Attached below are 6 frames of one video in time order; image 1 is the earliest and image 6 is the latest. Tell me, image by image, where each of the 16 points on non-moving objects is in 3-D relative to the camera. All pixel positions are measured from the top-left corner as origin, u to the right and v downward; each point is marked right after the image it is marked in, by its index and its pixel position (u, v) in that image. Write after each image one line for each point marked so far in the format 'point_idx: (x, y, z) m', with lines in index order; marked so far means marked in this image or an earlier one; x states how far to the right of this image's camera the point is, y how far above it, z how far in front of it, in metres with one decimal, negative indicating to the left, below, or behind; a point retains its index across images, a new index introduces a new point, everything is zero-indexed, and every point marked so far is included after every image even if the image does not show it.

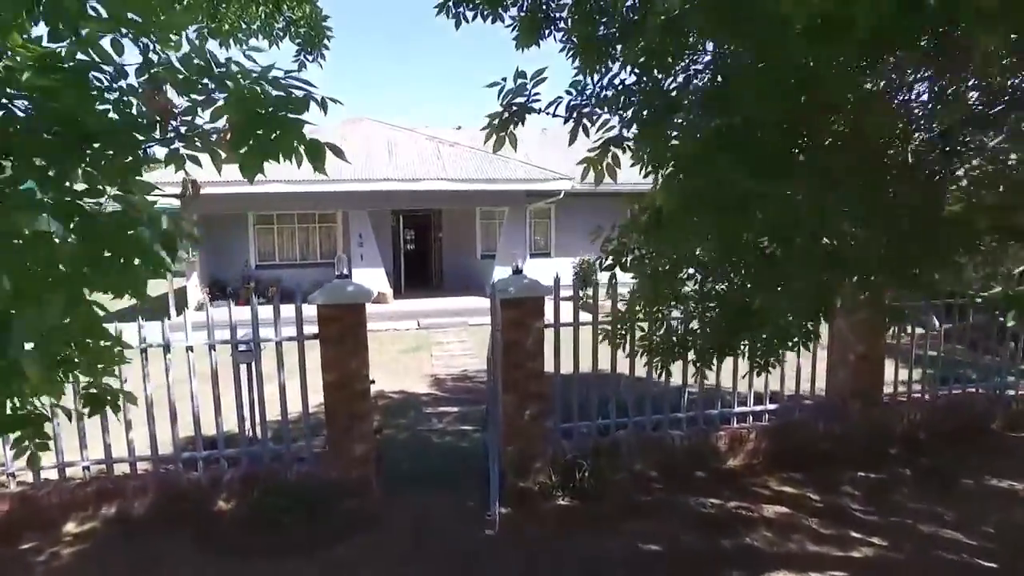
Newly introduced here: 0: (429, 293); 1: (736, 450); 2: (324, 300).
0: (-1.7, -0.1, +14.0) m
1: (+1.7, -1.2, +5.1) m
2: (-1.1, -0.1, +4.2) m
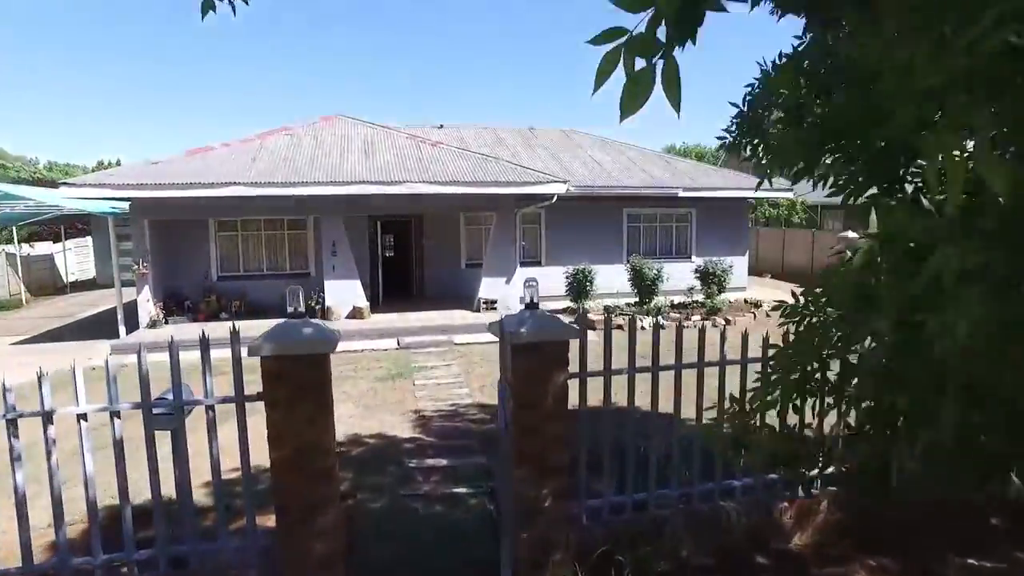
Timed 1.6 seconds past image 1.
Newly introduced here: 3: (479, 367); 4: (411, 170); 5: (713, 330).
0: (-1.9, -0.3, +12.8) m
1: (+1.7, -1.4, +4.0) m
2: (-1.1, -0.3, +3.0) m
3: (-0.4, -1.0, +8.7) m
4: (-1.7, +2.0, +11.7) m
5: (+3.4, -0.7, +11.5) m
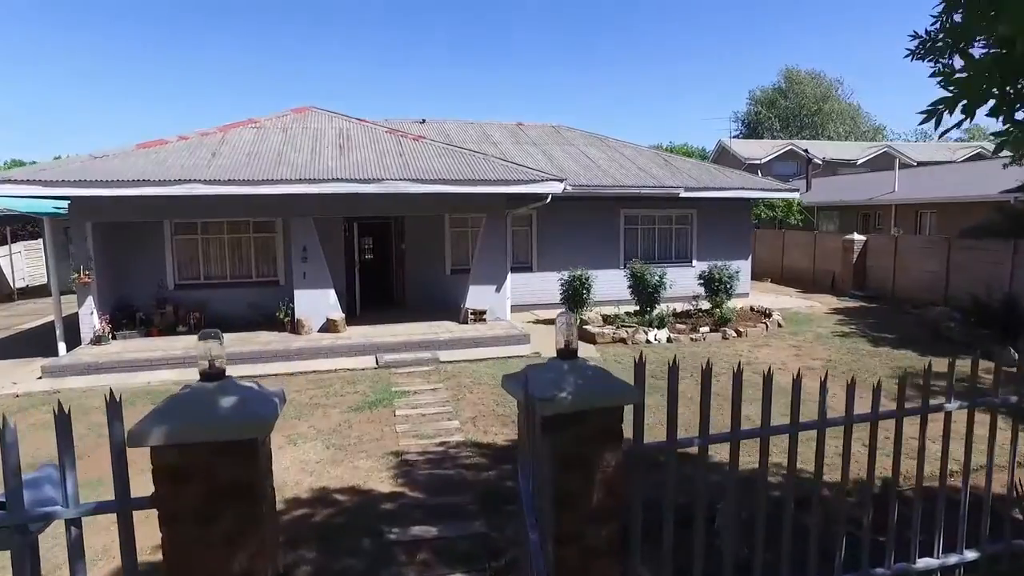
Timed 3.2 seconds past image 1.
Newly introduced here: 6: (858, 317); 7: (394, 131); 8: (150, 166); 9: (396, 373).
0: (-2.1, -0.5, +11.6) m
1: (+1.8, -1.5, +3.0) m
2: (-1.0, -0.4, +1.9) m
3: (-0.5, -1.2, +7.6) m
4: (-1.9, +1.9, +10.5) m
5: (+3.2, -0.8, +10.5) m
6: (+6.5, -0.5, +12.9) m
7: (-2.2, +2.9, +12.7) m
8: (-5.0, +1.7, +9.4) m
9: (-1.5, -1.1, +8.6) m
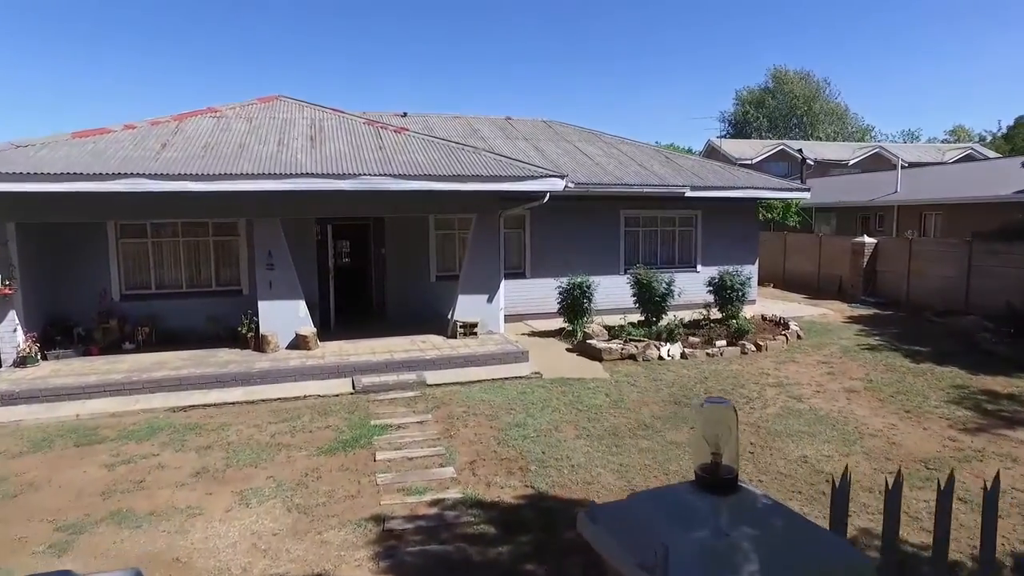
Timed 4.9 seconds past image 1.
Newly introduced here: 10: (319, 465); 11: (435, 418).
0: (-2.2, -0.6, +10.4) m
1: (+2.0, -1.6, +1.8) m
2: (-0.8, -0.5, +0.7) m
3: (-0.4, -1.3, +6.4) m
4: (-2.0, +1.7, +9.3) m
5: (+3.2, -1.0, +9.4) m
6: (+6.4, -0.7, +11.9) m
7: (-2.3, +2.8, +11.4) m
8: (-5.0, +1.5, +8.1) m
9: (-1.5, -1.2, +7.3) m
10: (-1.5, -1.4, +5.4) m
11: (-0.8, -1.3, +6.7) m
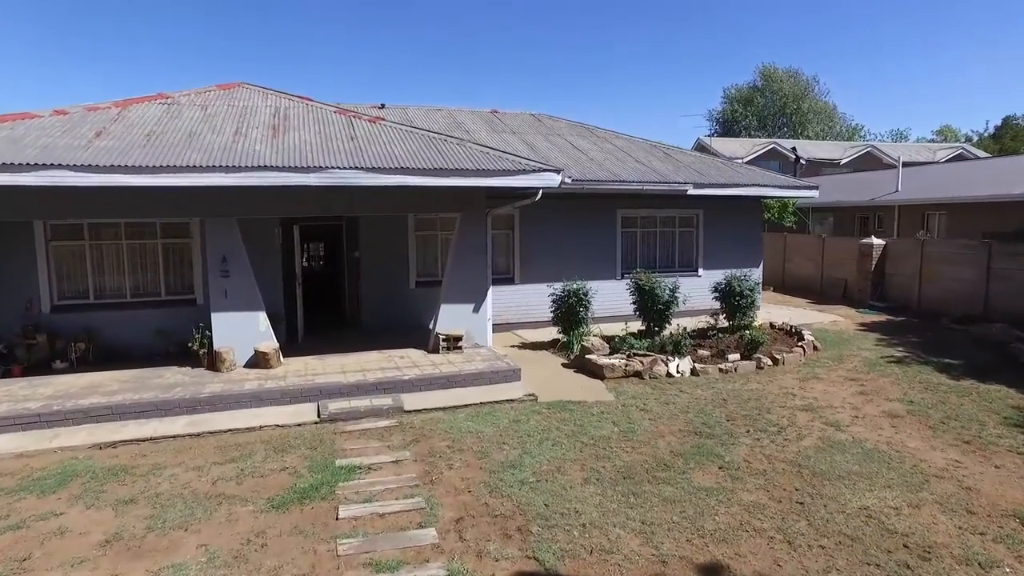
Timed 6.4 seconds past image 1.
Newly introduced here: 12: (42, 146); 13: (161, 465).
0: (-2.3, -0.7, +9.3) m
1: (+2.0, -1.7, +0.8) m
2: (-0.7, -0.6, -0.4) m
3: (-0.5, -1.4, +5.3) m
4: (-2.1, +1.6, +8.1) m
5: (+3.1, -1.1, +8.4) m
6: (+6.2, -0.8, +11.0) m
7: (-2.5, +2.7, +10.3) m
8: (-5.1, +1.4, +6.9) m
9: (-1.5, -1.3, +6.2) m
10: (-1.5, -1.5, +4.3) m
11: (-0.8, -1.4, +5.6) m
12: (-4.8, +1.4, +7.0) m
13: (-2.8, -1.4, +5.4) m
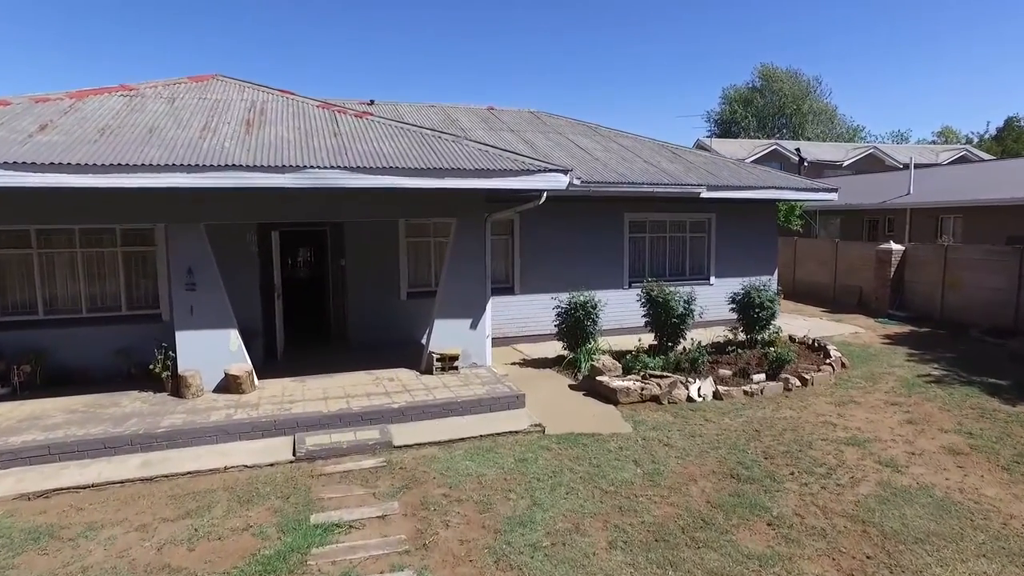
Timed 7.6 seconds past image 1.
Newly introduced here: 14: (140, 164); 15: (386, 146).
0: (-2.3, -0.9, +8.4) m
1: (+2.1, -1.8, -0.1) m
2: (-0.6, -0.7, -1.3) m
3: (-0.4, -1.5, +4.4) m
4: (-2.1, +1.5, +7.3) m
5: (+3.1, -1.2, +7.6) m
6: (+6.2, -0.9, +10.2) m
7: (-2.5, +2.5, +9.4) m
8: (-5.1, +1.3, +5.9) m
9: (-1.5, -1.5, +5.3) m
10: (-1.5, -1.6, +3.4) m
11: (-0.8, -1.5, +4.7) m
12: (-4.7, +1.3, +6.1) m
13: (-2.7, -1.5, +4.5) m
14: (-3.2, +1.1, +6.0) m
15: (-1.4, +1.6, +7.8) m
